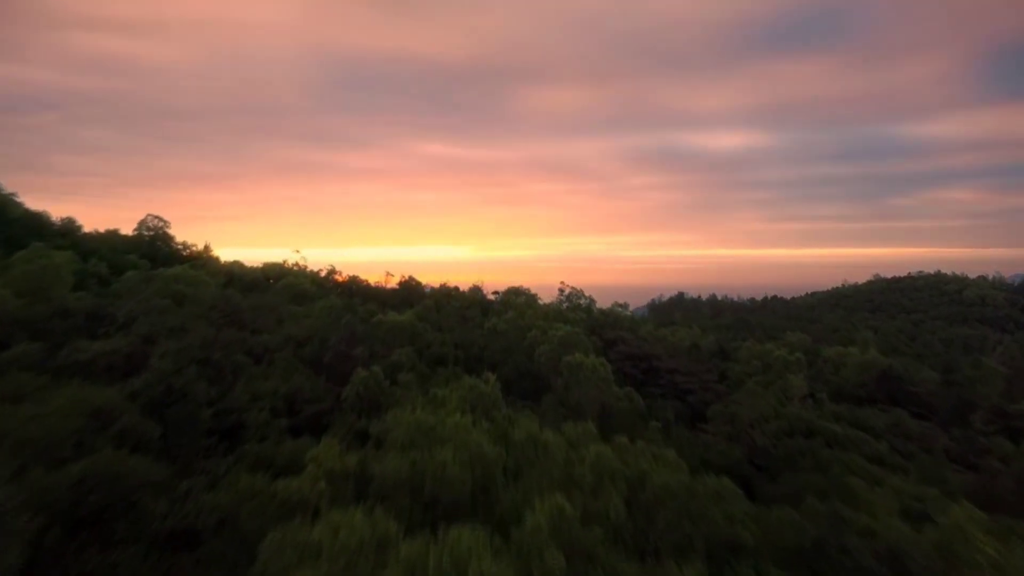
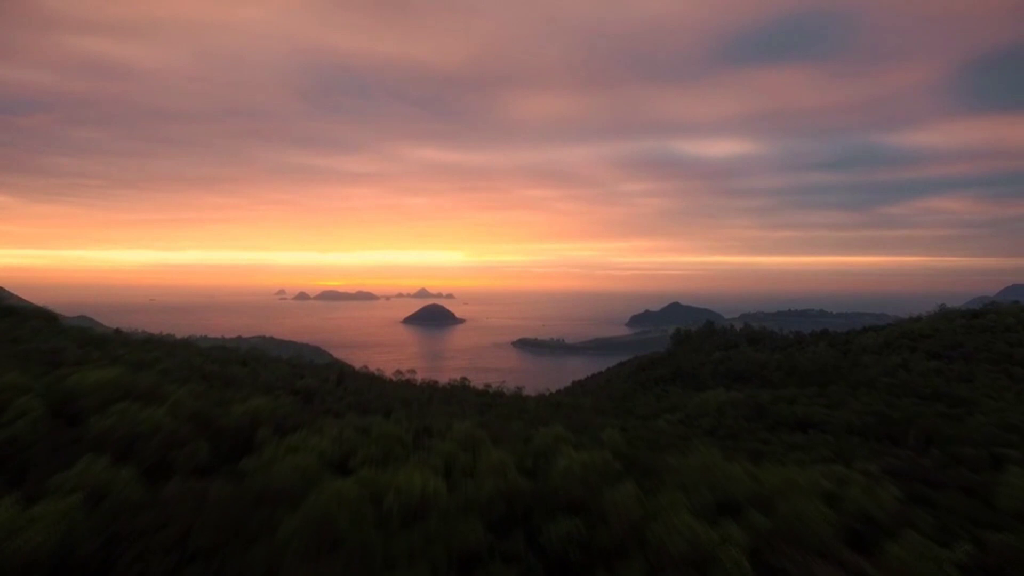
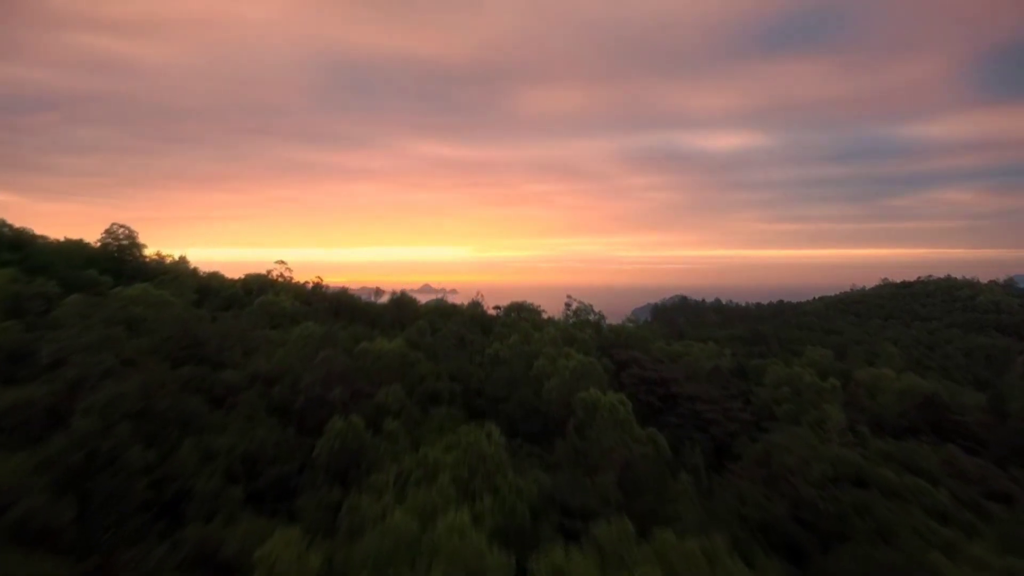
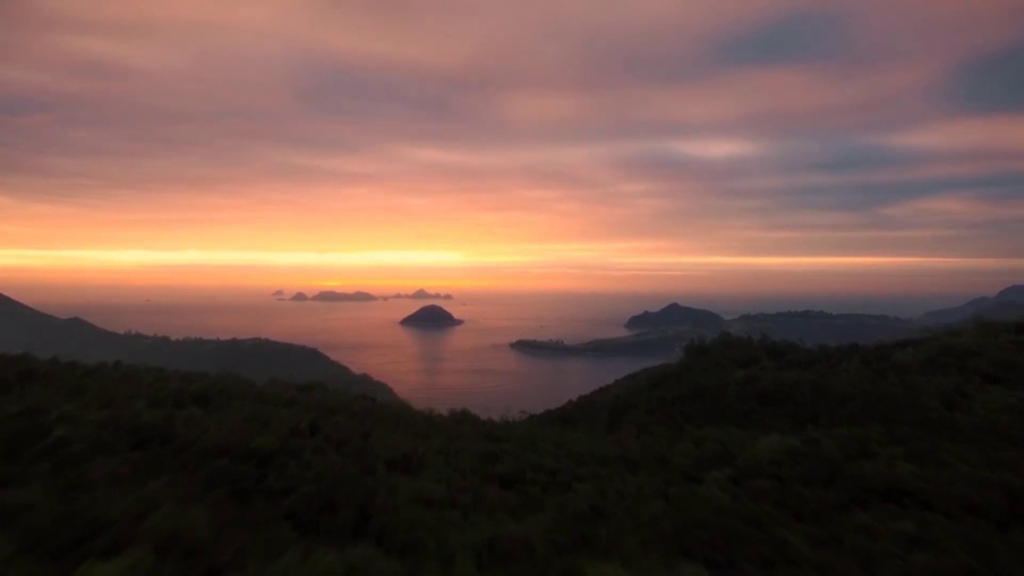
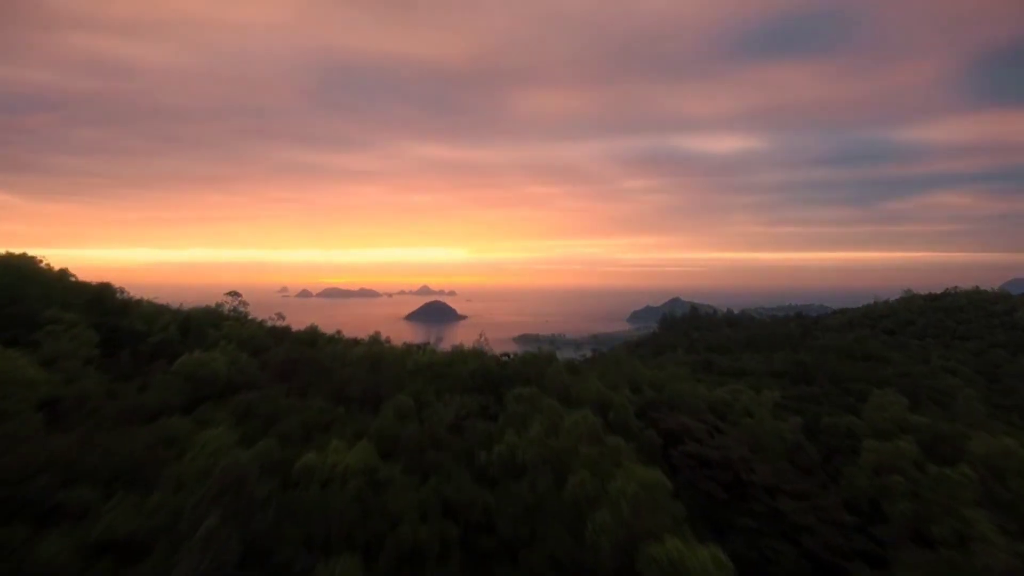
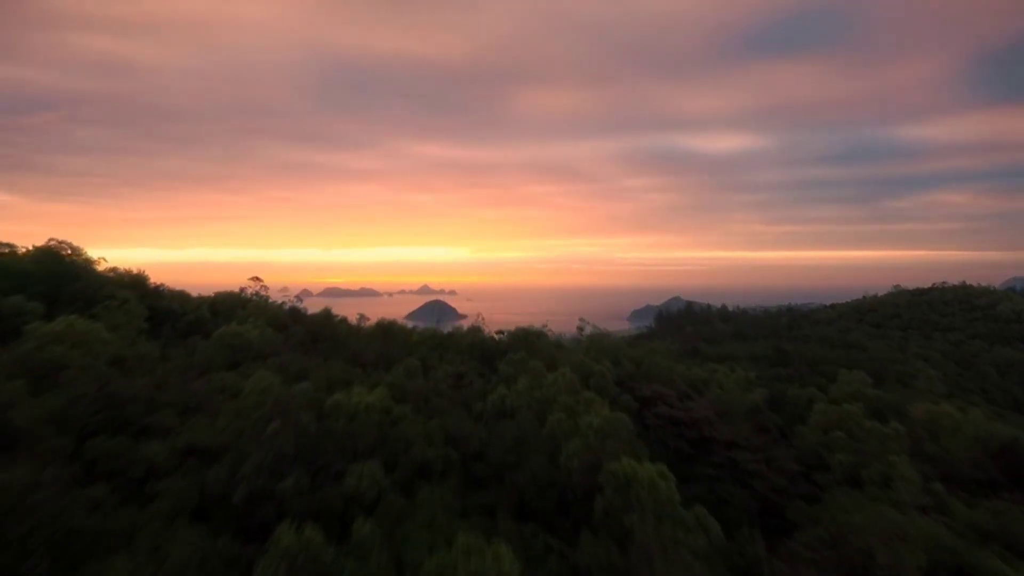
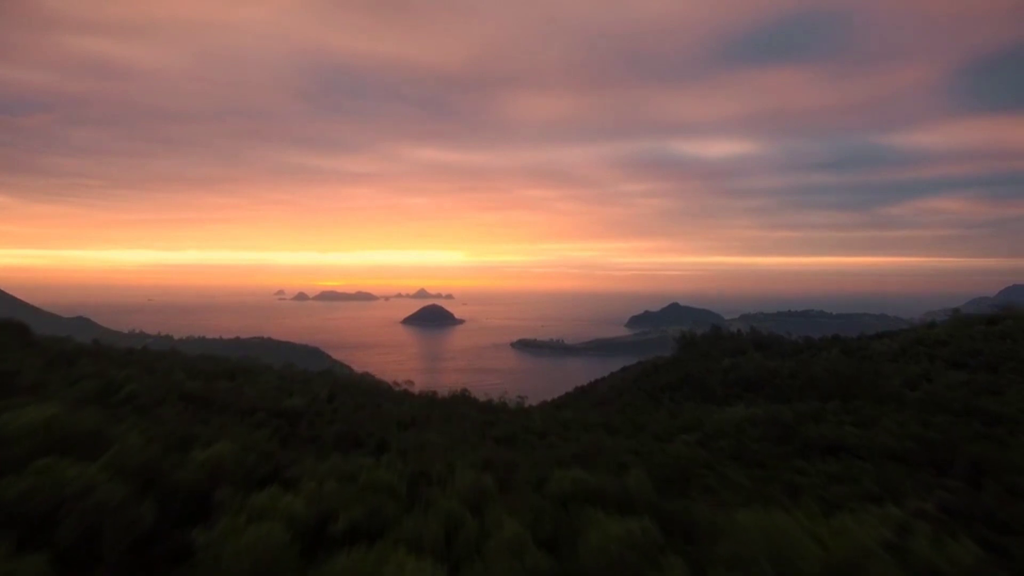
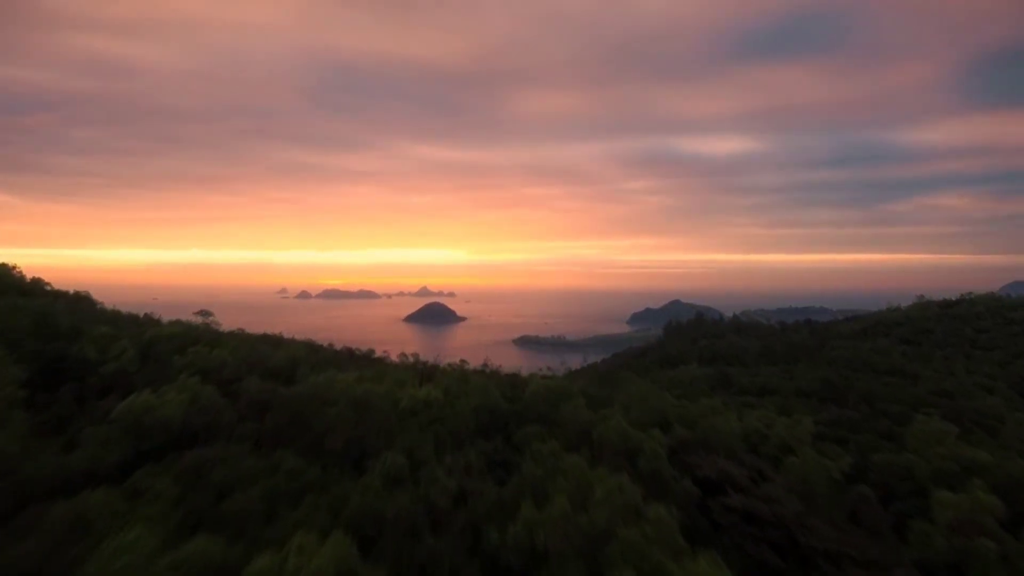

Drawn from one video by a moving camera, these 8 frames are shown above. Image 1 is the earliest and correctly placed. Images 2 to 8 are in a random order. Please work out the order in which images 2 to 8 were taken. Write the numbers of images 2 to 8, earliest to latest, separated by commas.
3, 6, 5, 8, 2, 7, 4
